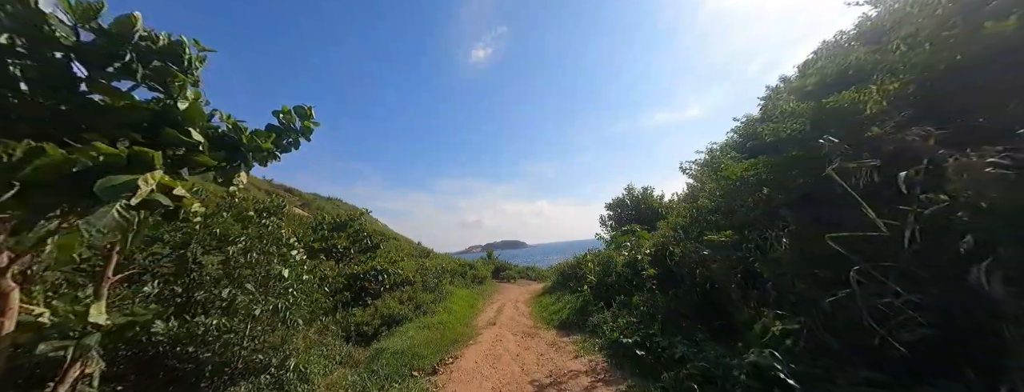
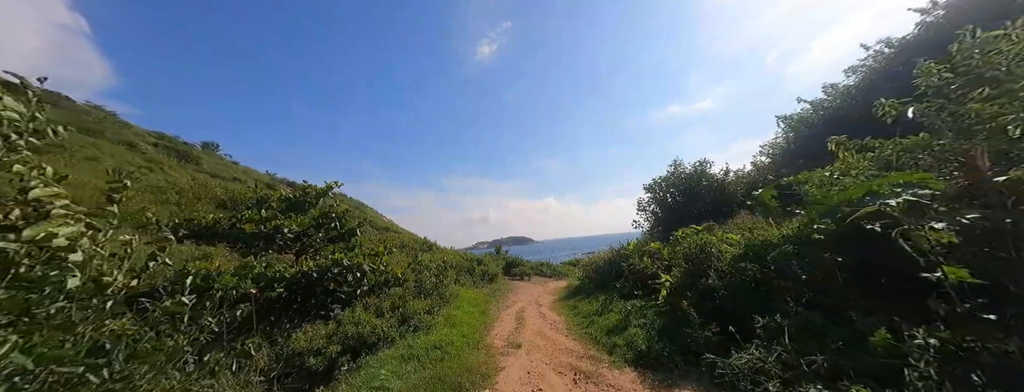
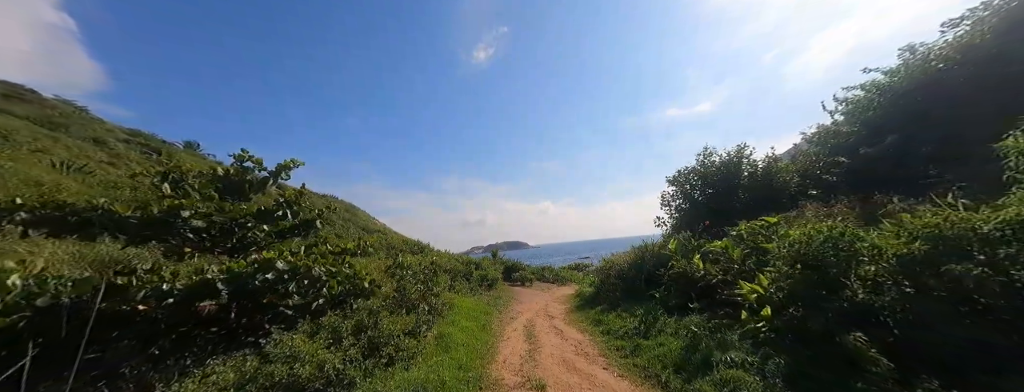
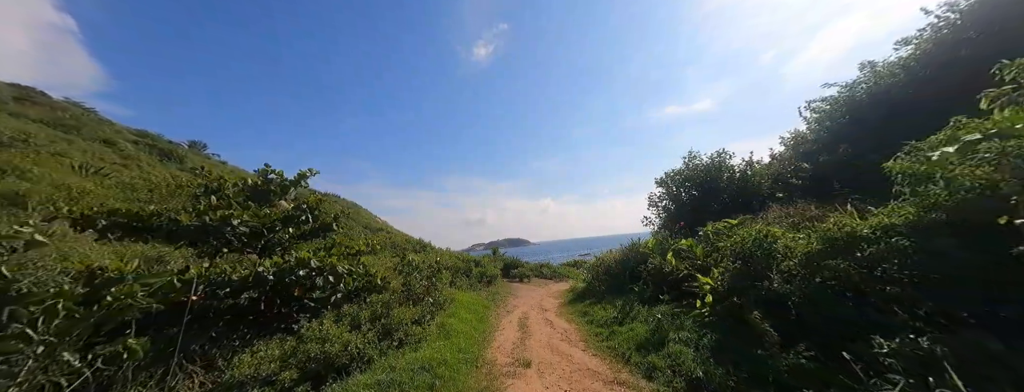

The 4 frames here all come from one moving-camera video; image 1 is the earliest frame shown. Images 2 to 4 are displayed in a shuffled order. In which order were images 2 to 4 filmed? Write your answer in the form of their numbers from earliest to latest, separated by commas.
2, 4, 3
